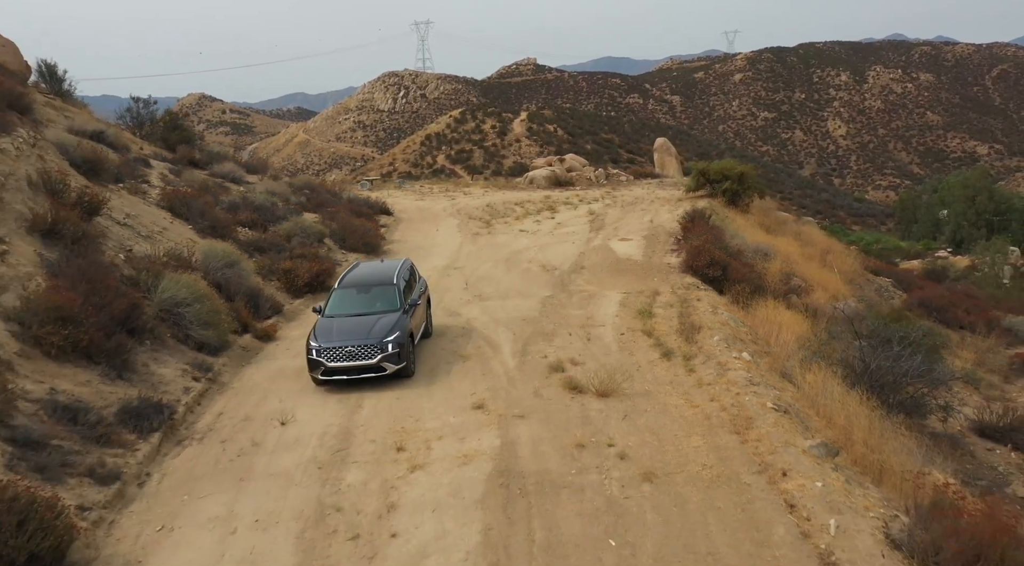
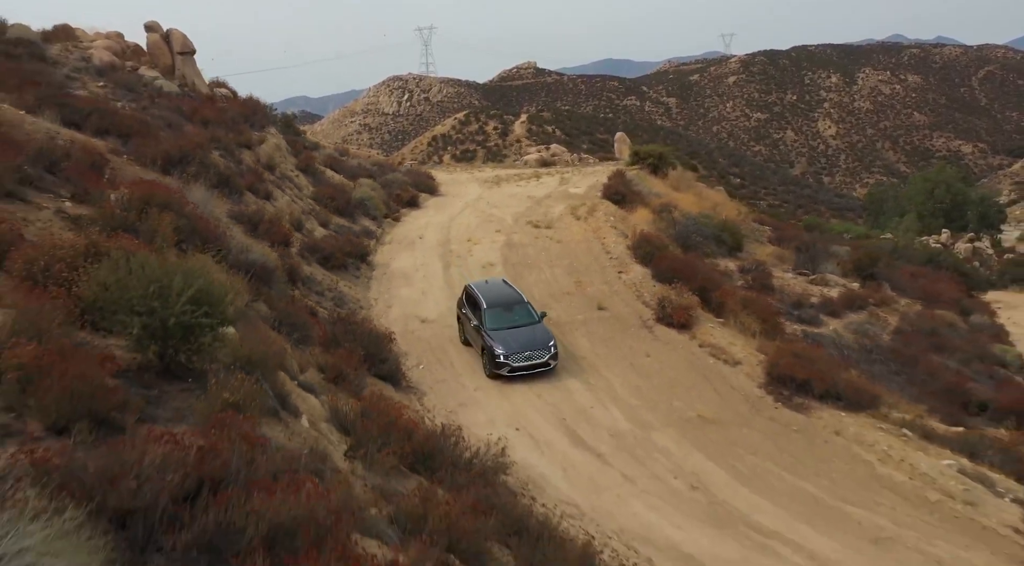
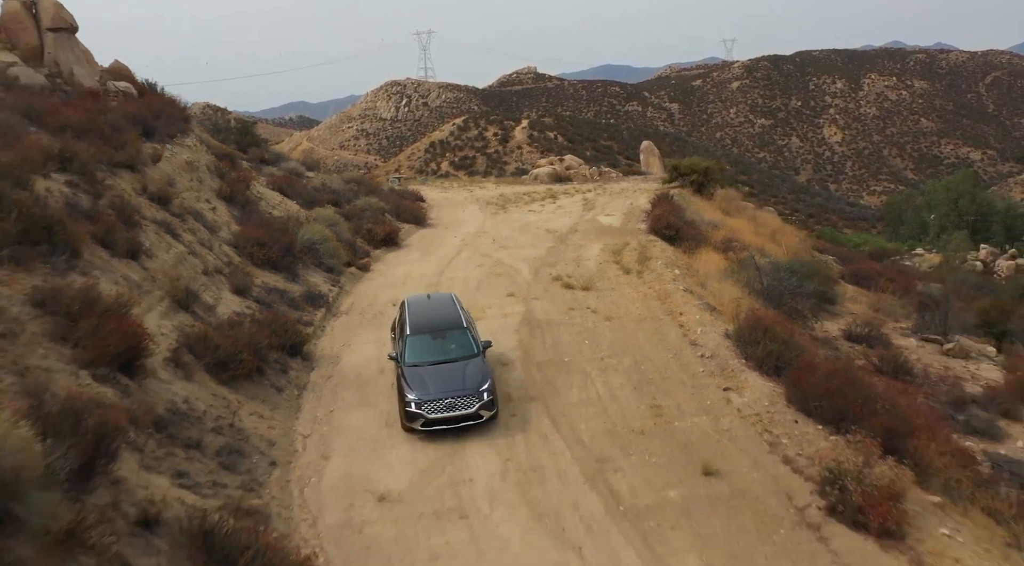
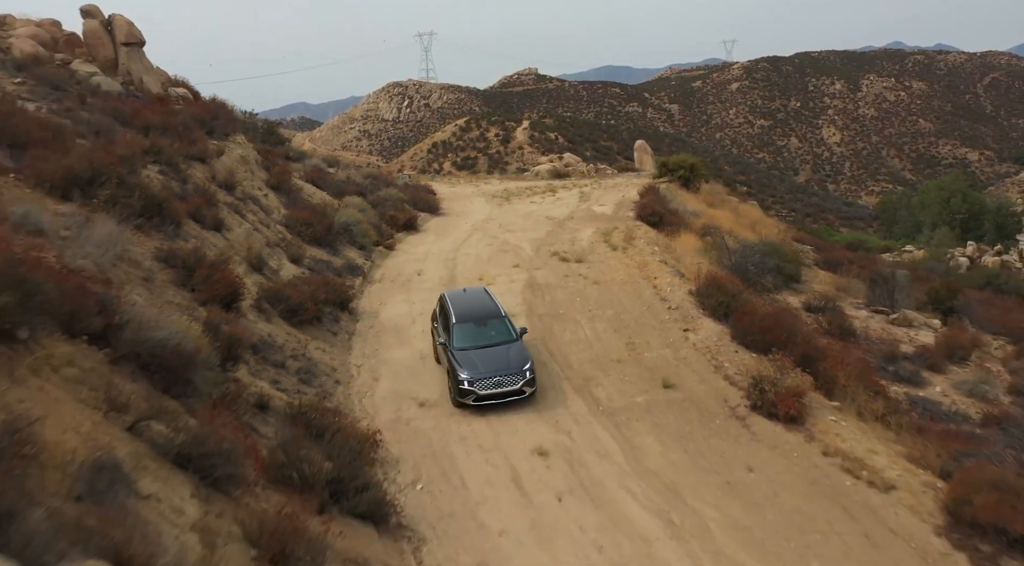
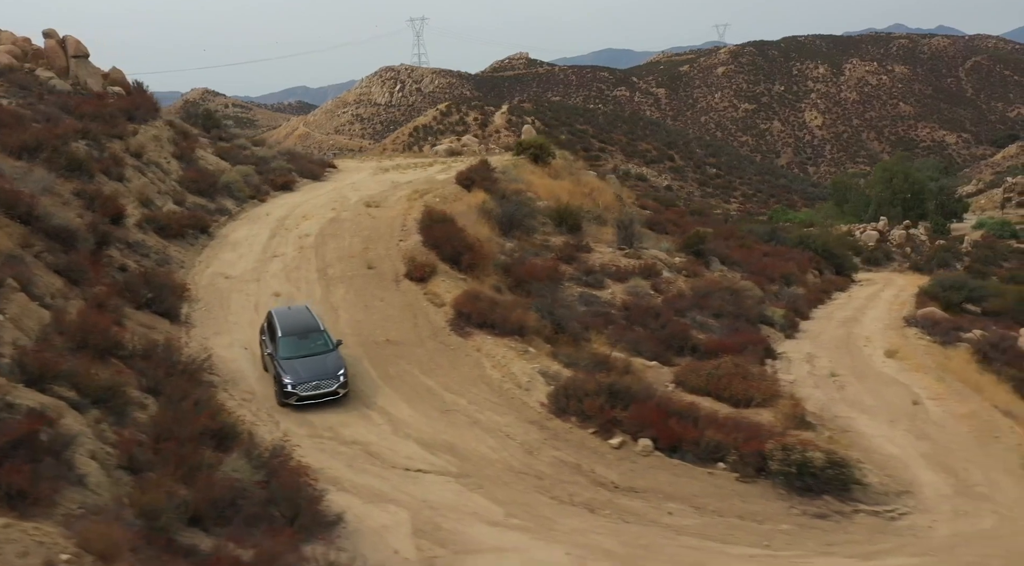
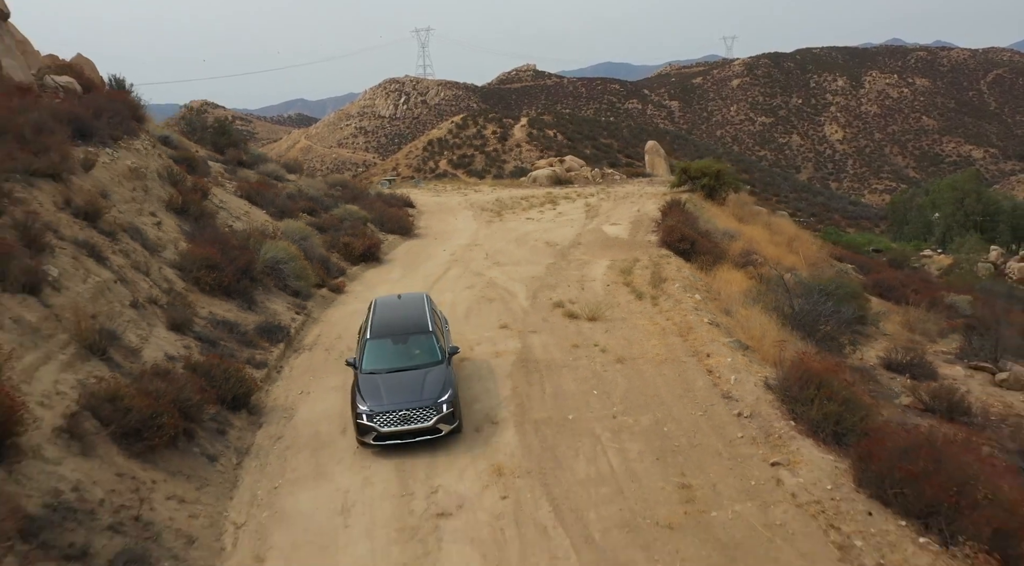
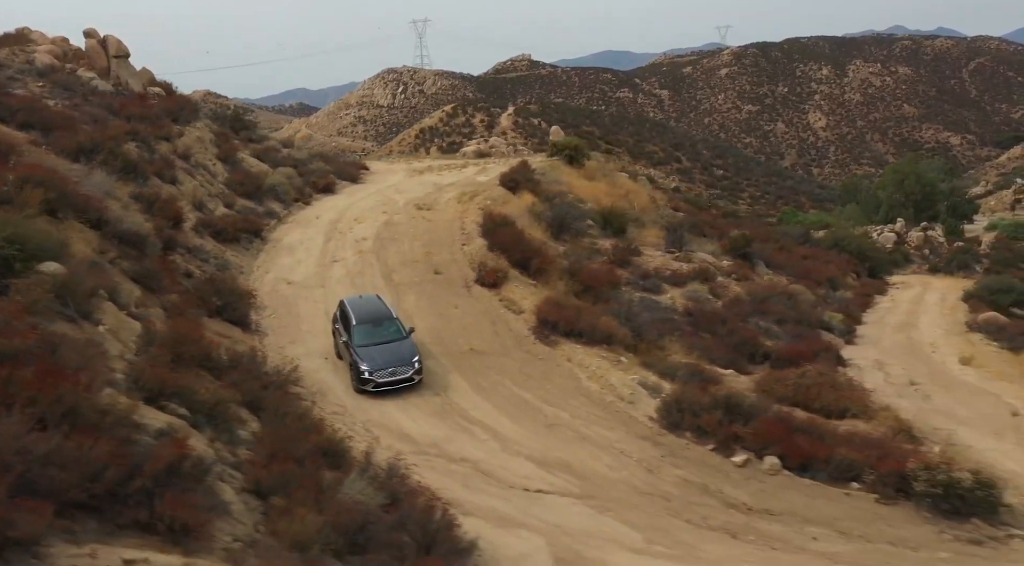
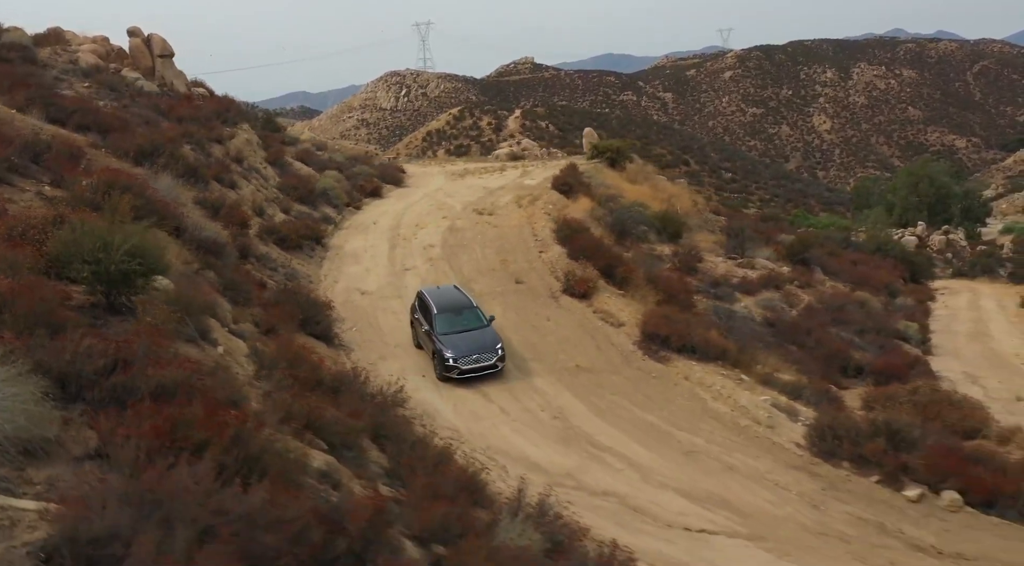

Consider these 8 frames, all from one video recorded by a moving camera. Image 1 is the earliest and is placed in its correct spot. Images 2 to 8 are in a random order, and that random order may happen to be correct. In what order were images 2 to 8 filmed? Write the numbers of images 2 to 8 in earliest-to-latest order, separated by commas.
6, 3, 4, 2, 8, 7, 5
